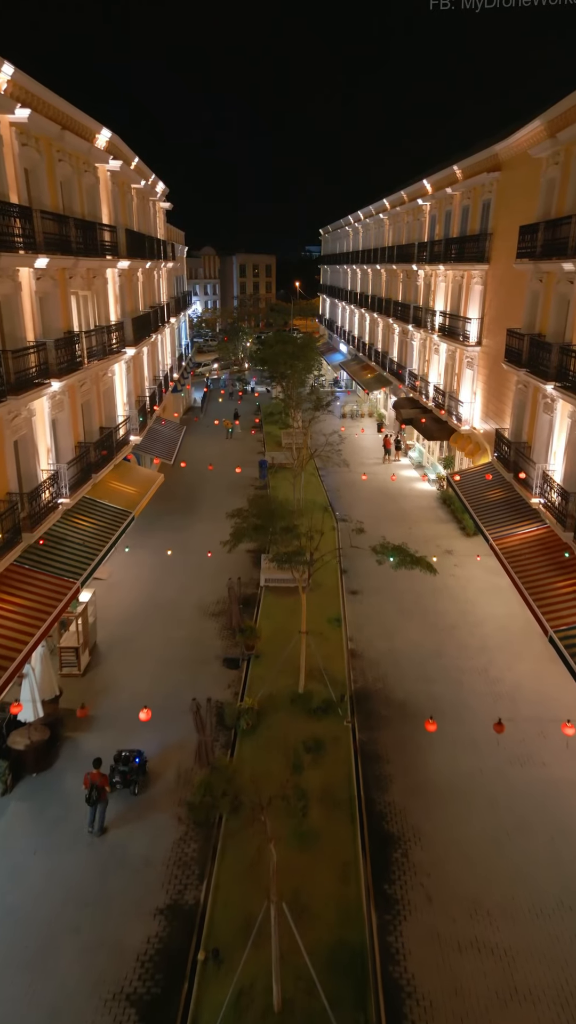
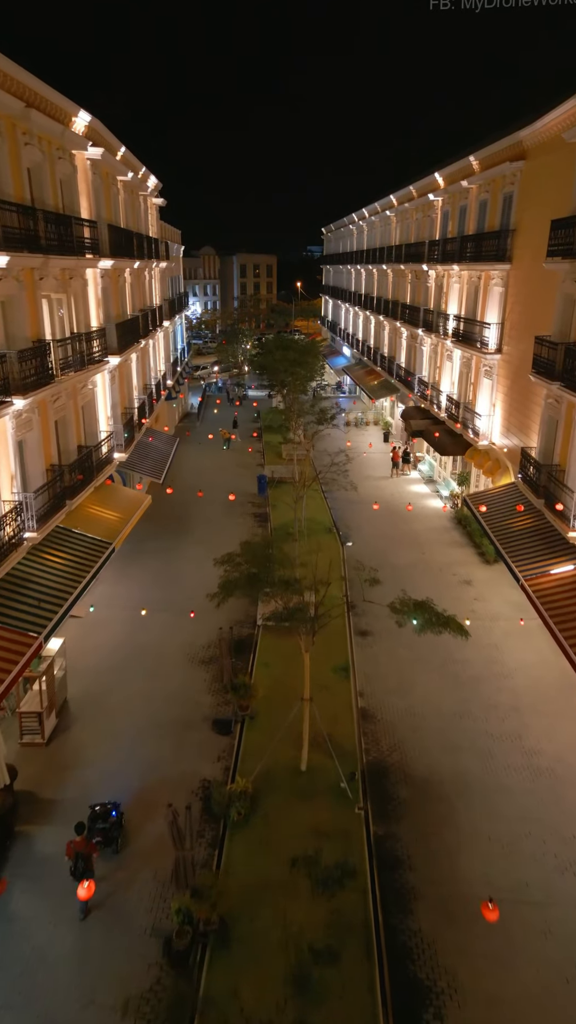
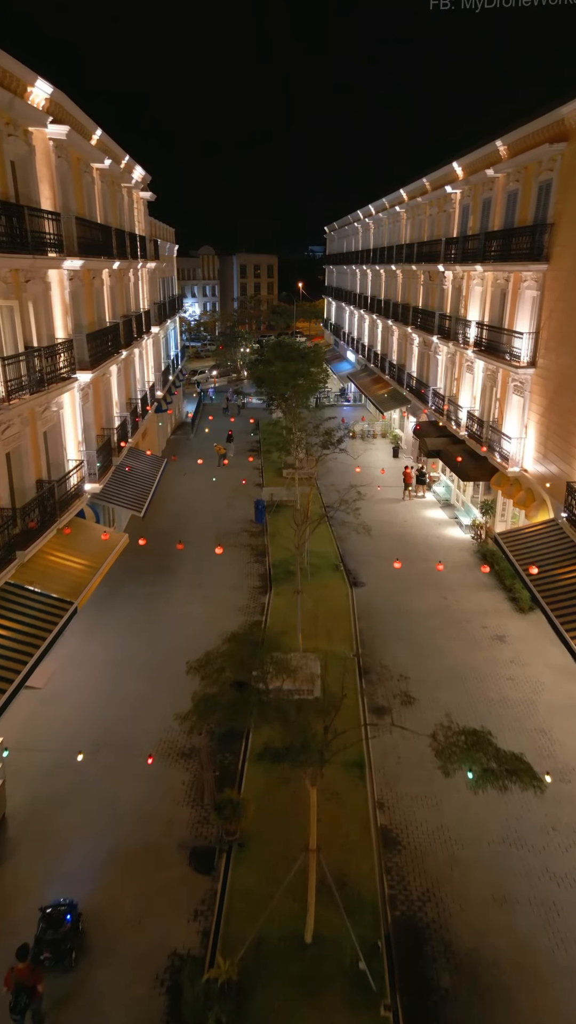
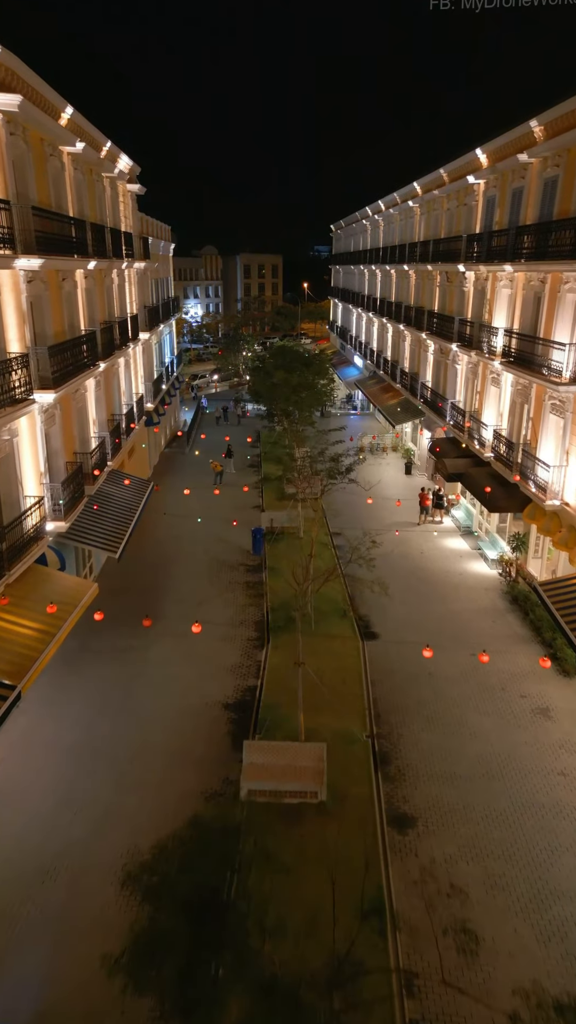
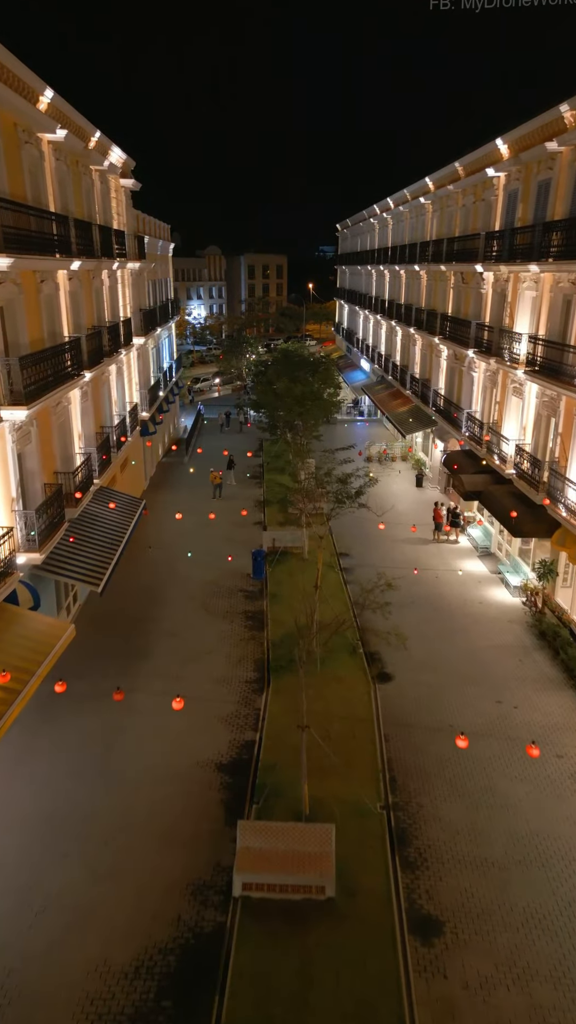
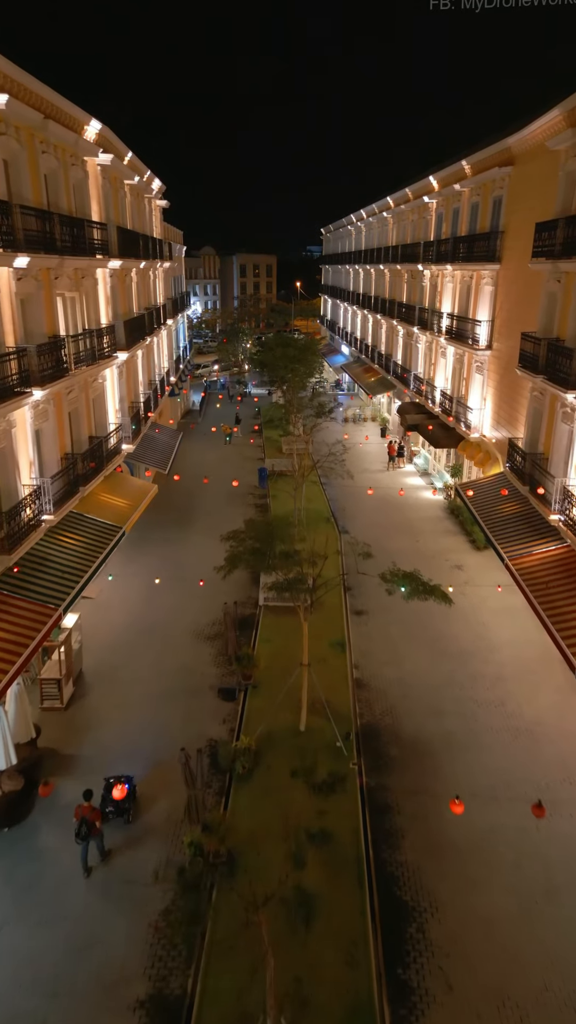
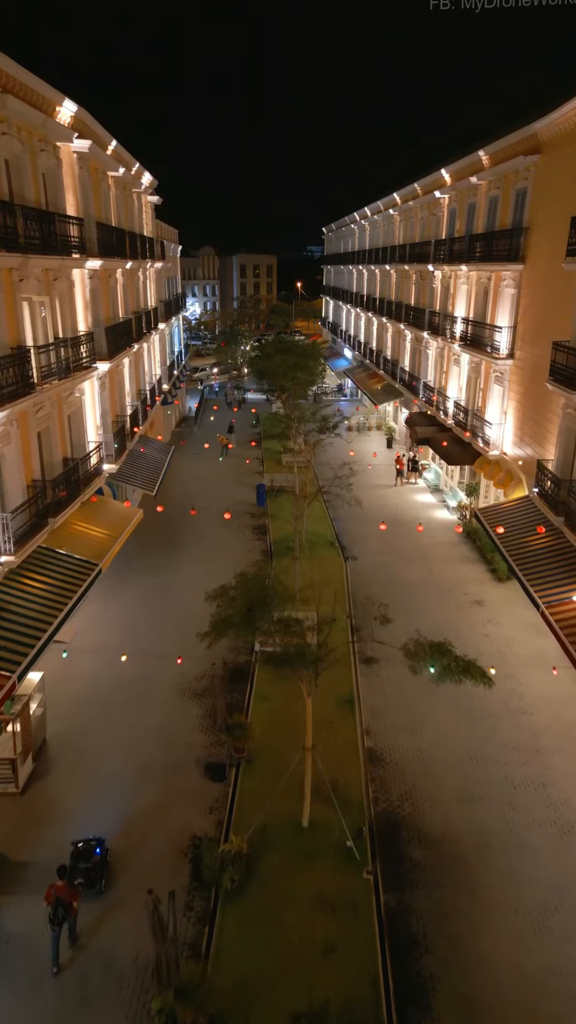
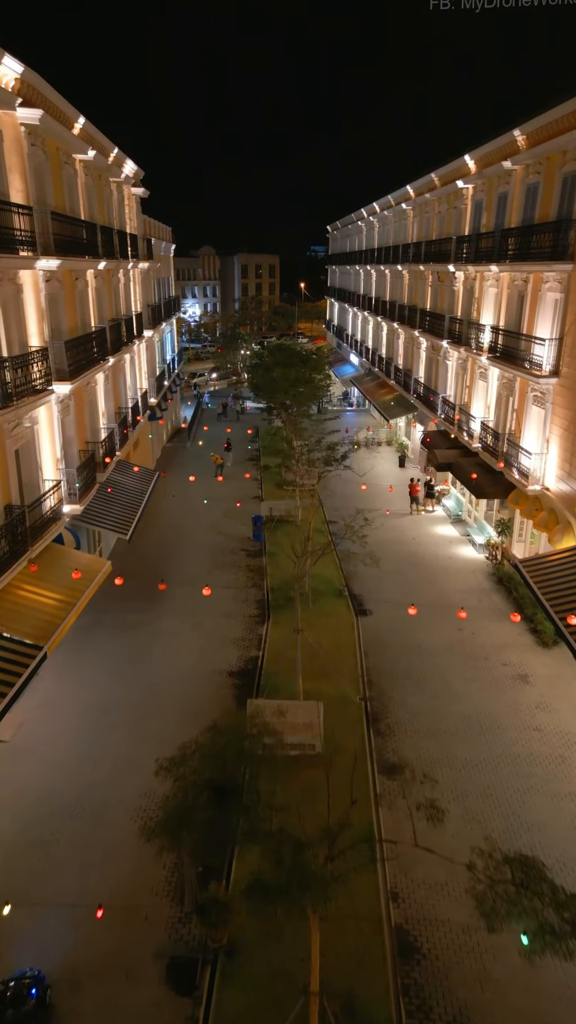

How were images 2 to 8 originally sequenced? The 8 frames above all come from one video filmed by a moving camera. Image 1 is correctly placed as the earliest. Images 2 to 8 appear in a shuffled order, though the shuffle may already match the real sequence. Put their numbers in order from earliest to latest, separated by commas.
6, 2, 7, 3, 8, 4, 5
